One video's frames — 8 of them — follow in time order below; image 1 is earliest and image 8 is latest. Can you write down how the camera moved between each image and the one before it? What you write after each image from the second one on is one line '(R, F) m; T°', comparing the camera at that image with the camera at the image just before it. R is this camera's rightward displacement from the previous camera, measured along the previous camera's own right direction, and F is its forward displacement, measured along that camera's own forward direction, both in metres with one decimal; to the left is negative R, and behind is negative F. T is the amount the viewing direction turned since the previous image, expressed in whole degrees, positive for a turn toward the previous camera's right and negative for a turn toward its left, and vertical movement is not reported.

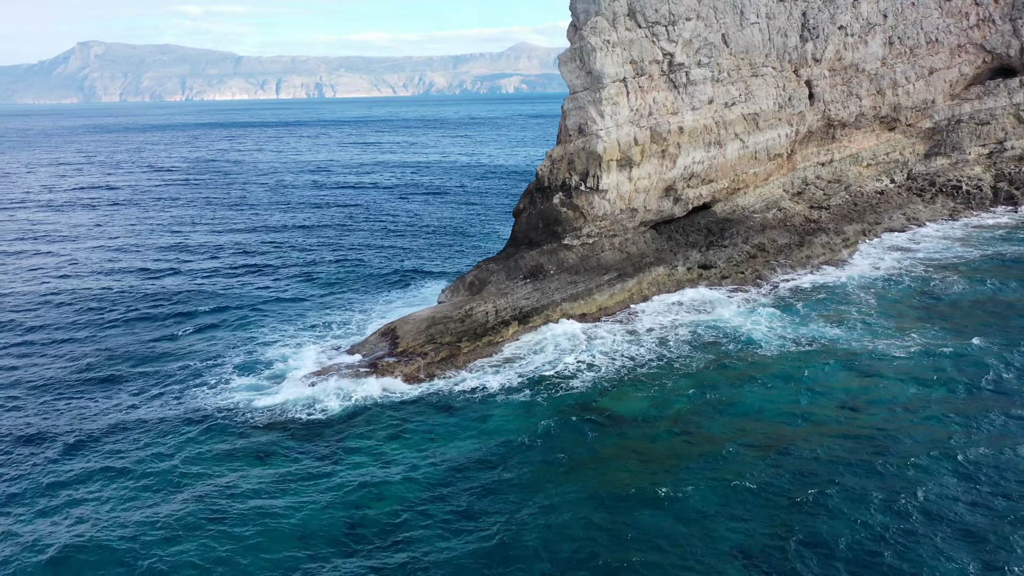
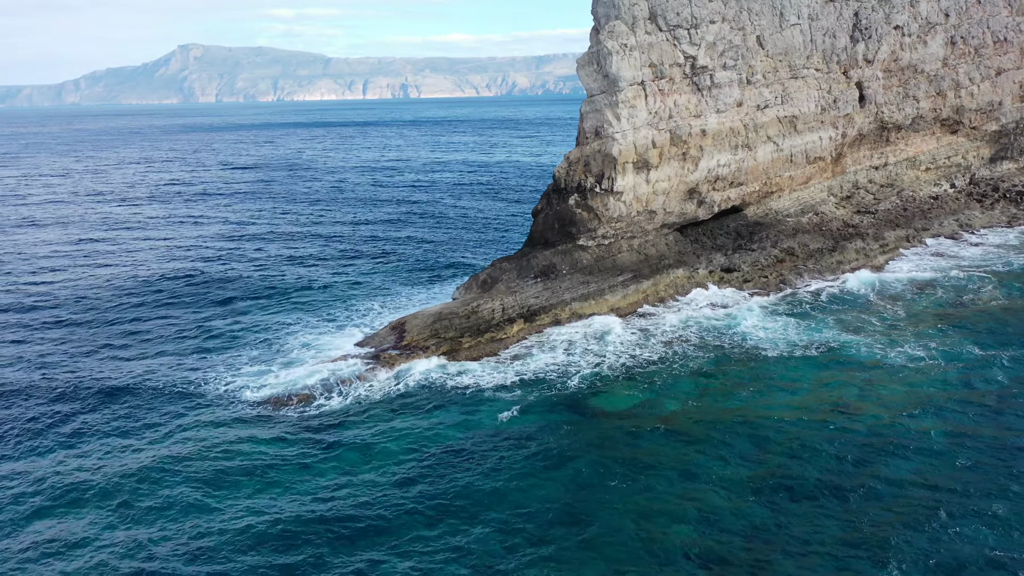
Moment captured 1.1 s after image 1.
(+1.9, -0.5) m; -6°
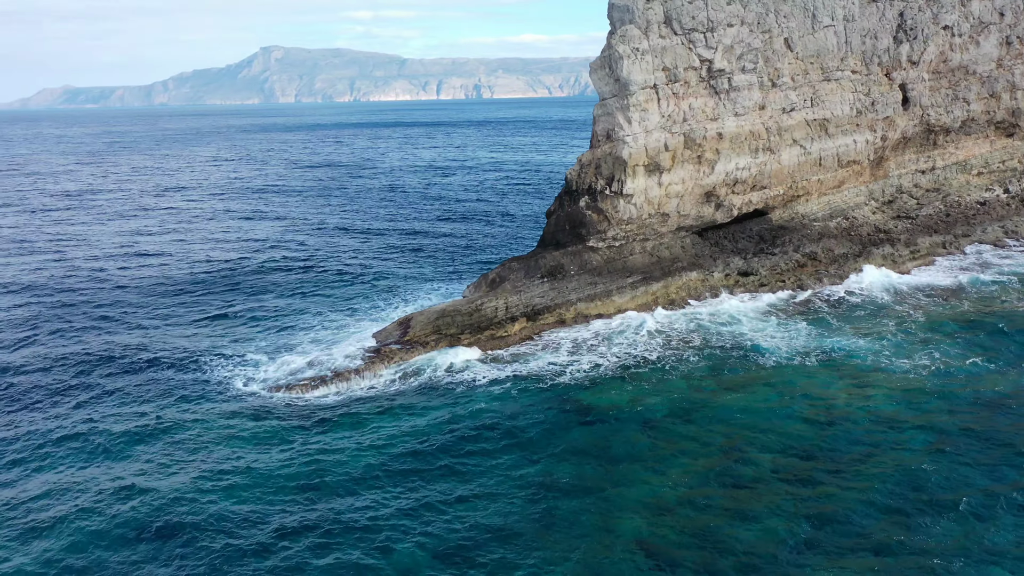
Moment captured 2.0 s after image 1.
(+1.8, -0.5) m; -5°
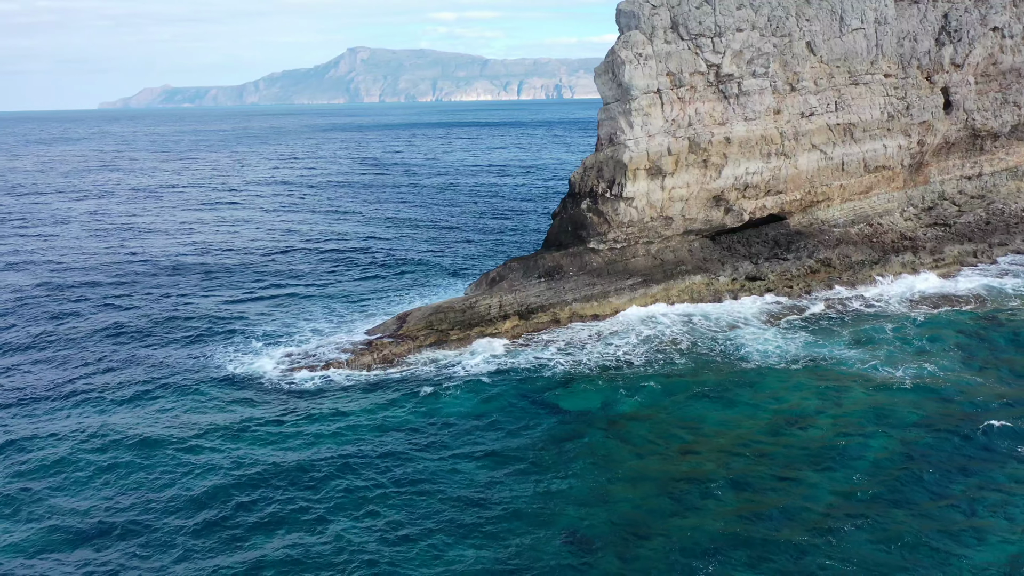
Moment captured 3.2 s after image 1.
(+2.3, -0.6) m; -5°
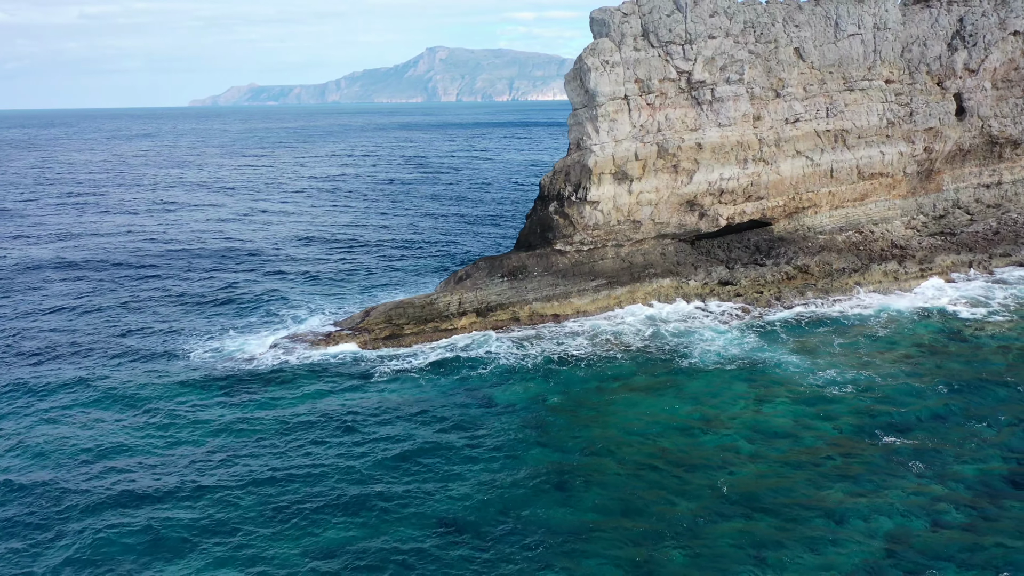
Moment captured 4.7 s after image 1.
(+3.3, -0.7) m; -5°
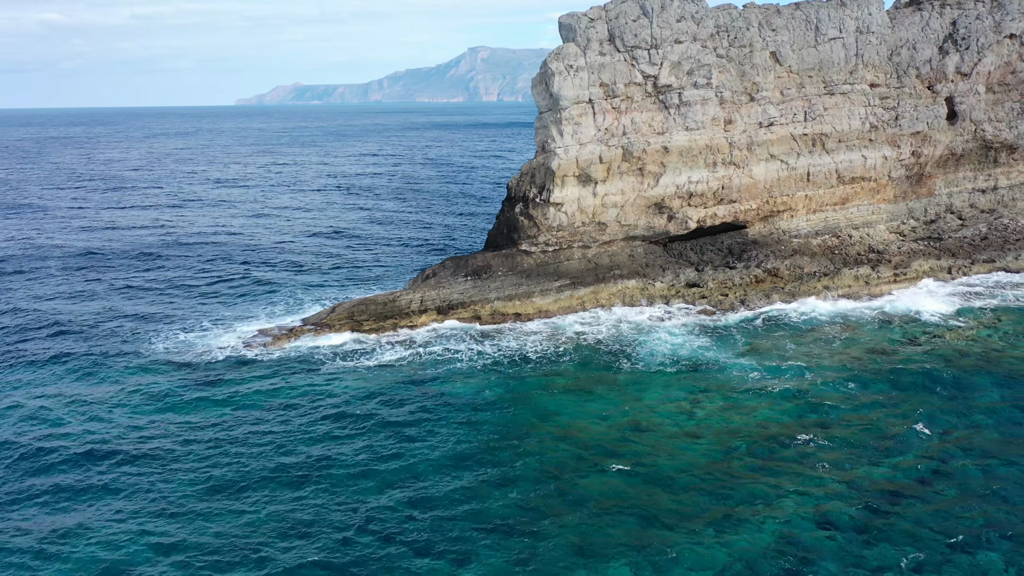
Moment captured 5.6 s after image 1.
(+2.4, -0.5) m; -3°
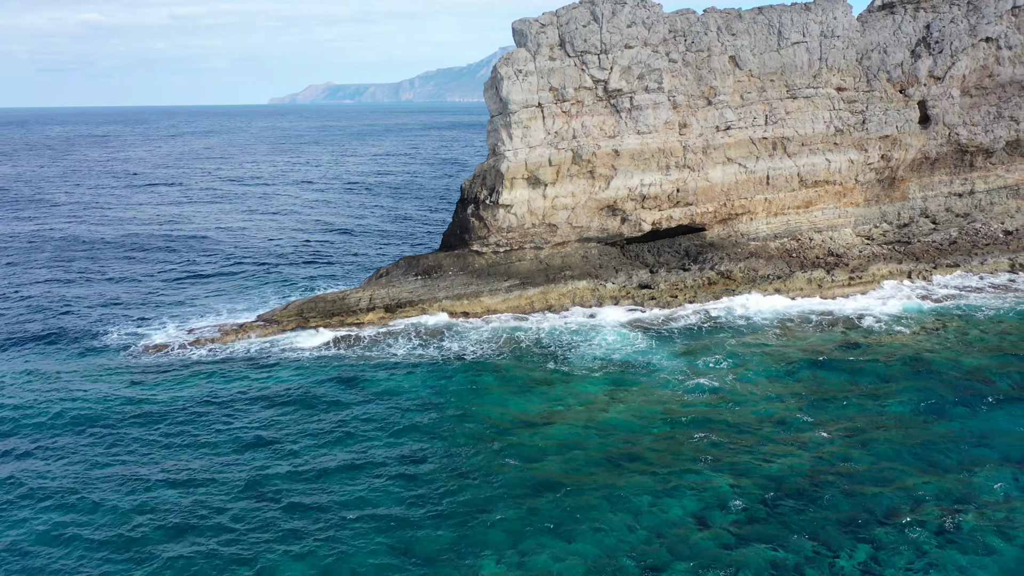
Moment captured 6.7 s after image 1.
(+2.6, -0.5) m; -2°
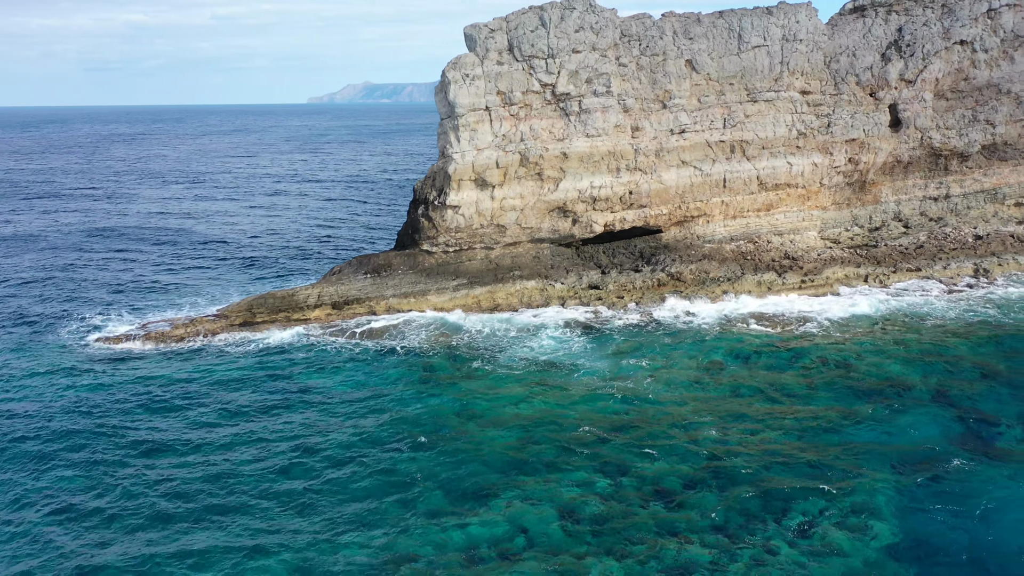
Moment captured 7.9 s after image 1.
(+2.9, -0.5) m; -3°
